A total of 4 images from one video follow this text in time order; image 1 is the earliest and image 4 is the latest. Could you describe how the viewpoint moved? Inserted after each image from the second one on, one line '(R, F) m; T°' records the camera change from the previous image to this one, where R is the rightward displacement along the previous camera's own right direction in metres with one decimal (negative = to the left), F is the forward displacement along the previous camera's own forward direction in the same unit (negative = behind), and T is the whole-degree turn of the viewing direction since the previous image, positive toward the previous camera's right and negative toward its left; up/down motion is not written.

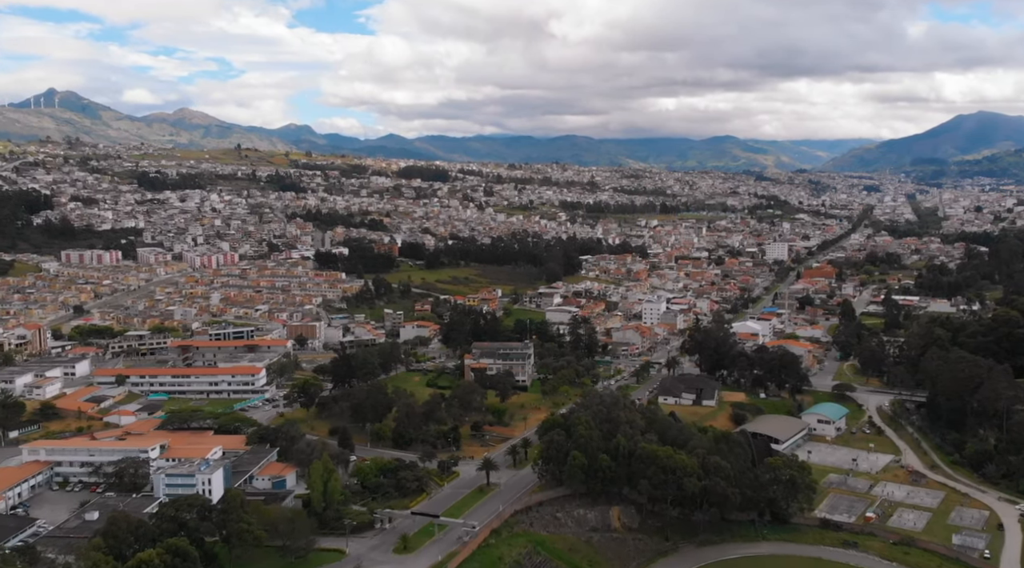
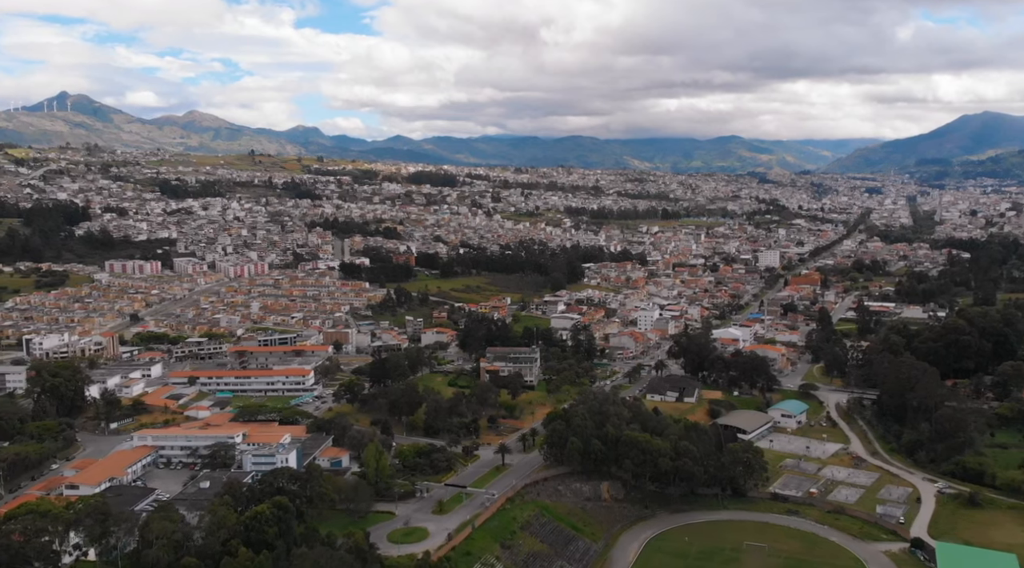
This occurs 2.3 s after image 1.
(-0.1, -4.8) m; 0°
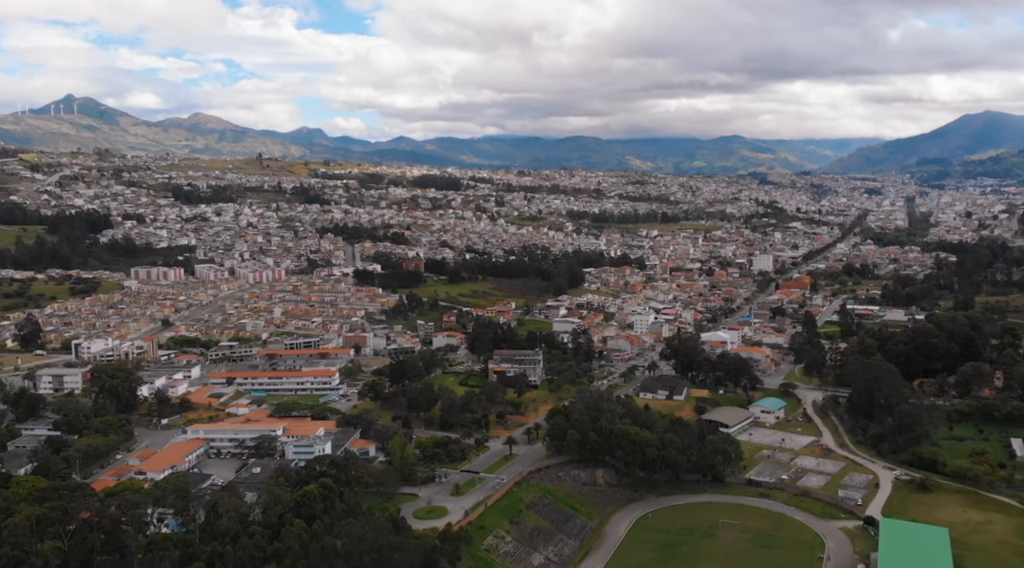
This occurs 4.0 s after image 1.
(-0.1, -3.4) m; 0°
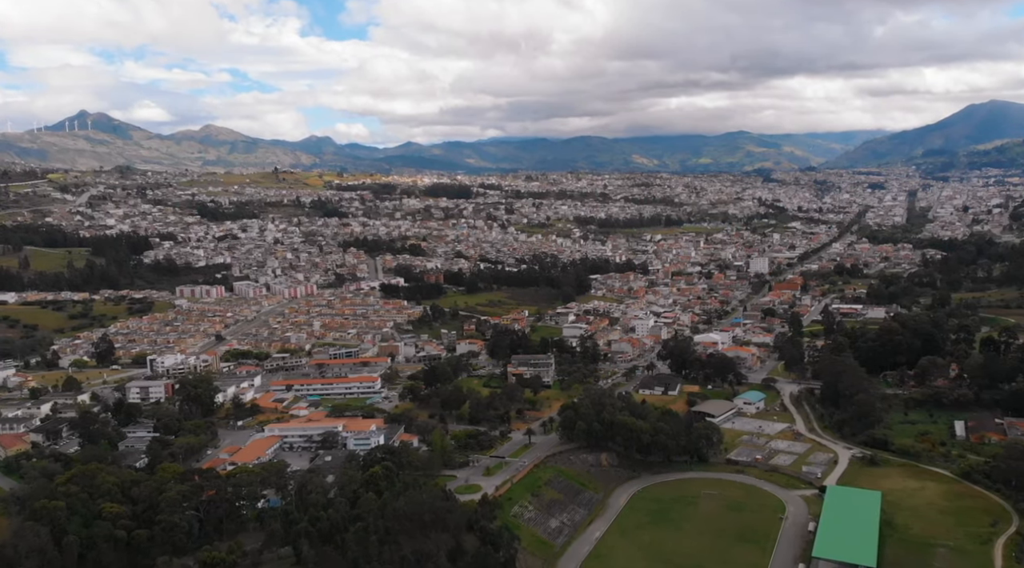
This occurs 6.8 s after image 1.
(-0.2, -5.9) m; -1°
